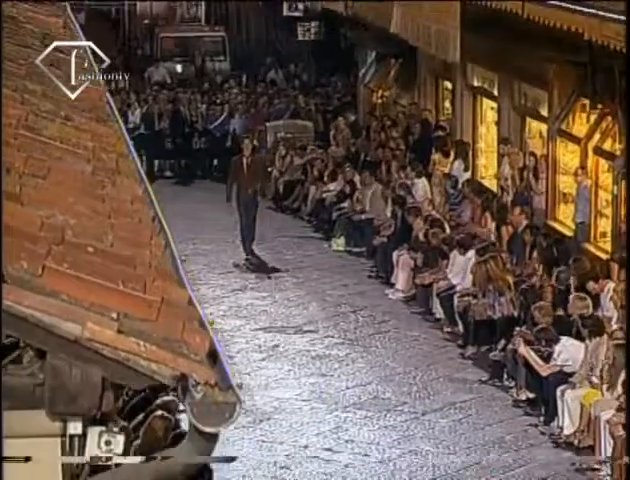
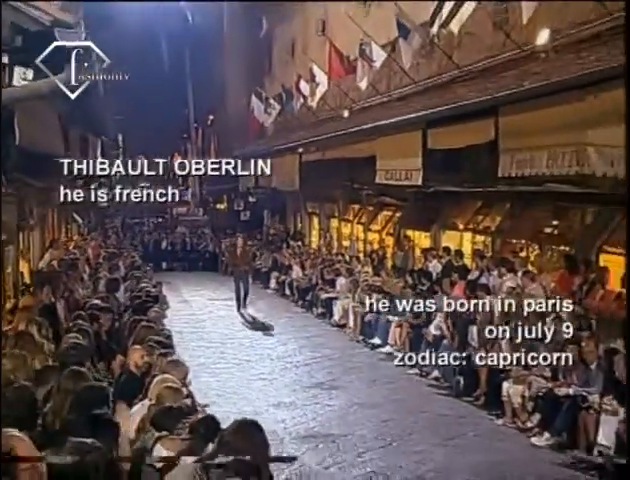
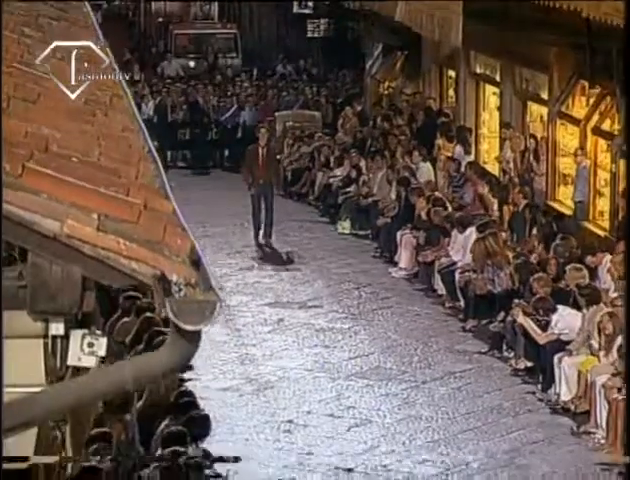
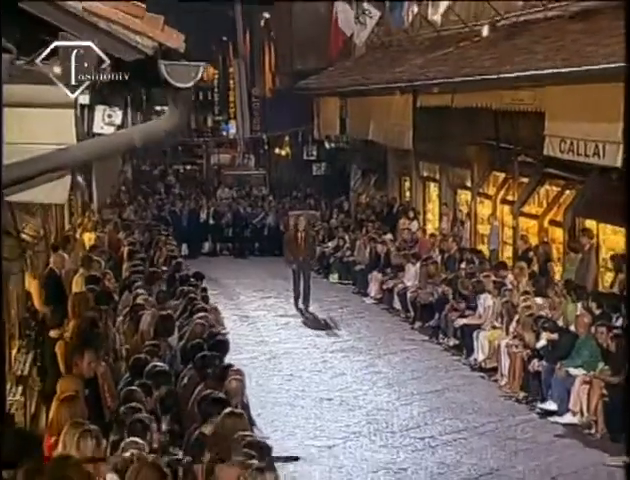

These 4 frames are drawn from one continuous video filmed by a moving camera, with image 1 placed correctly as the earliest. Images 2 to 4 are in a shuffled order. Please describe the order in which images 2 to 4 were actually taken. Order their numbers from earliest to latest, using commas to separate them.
3, 4, 2
